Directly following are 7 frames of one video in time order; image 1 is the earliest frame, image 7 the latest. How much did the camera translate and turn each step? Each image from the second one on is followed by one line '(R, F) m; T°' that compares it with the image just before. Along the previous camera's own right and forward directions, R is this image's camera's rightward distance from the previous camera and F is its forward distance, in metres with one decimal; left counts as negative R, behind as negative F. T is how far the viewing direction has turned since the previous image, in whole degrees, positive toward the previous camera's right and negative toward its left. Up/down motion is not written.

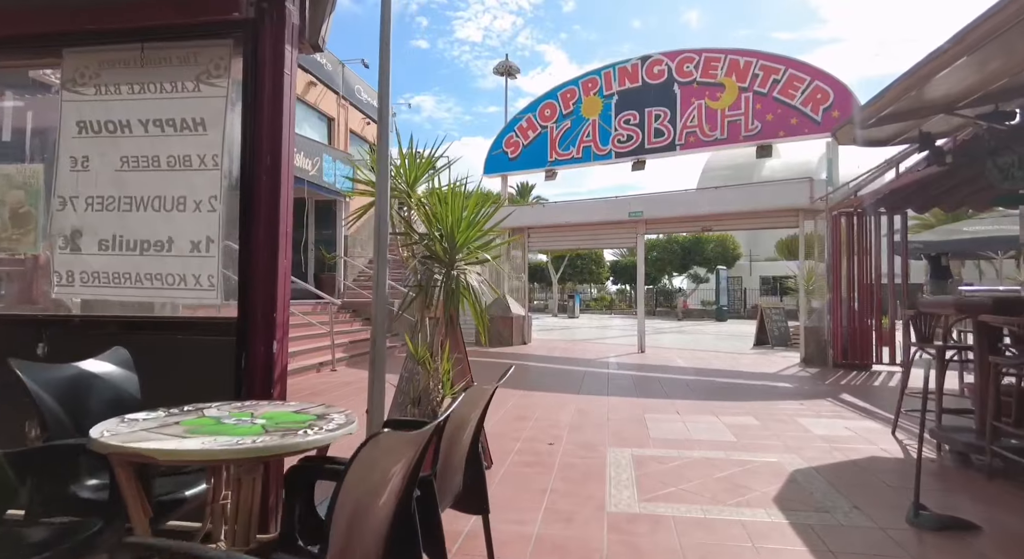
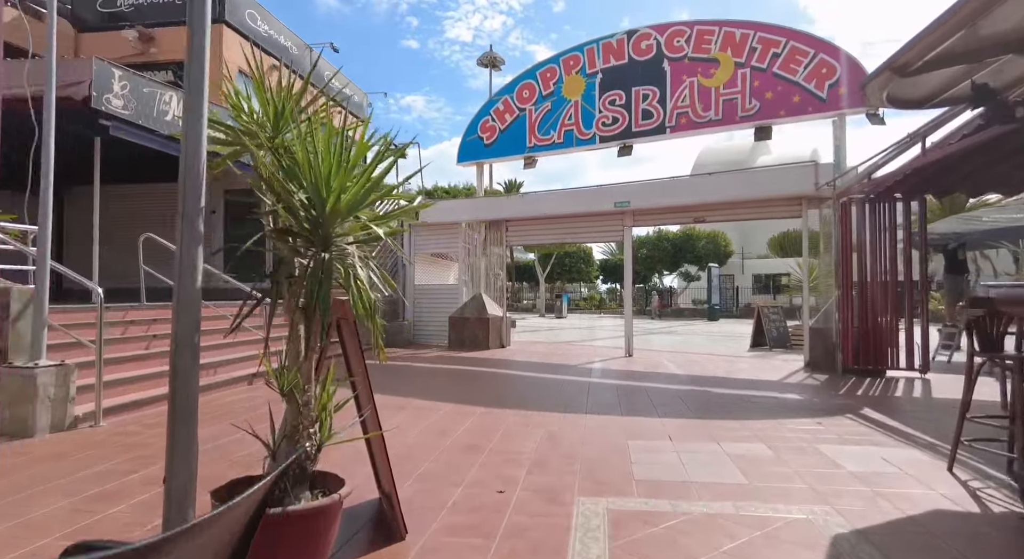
(+0.4, +1.1) m; +1°
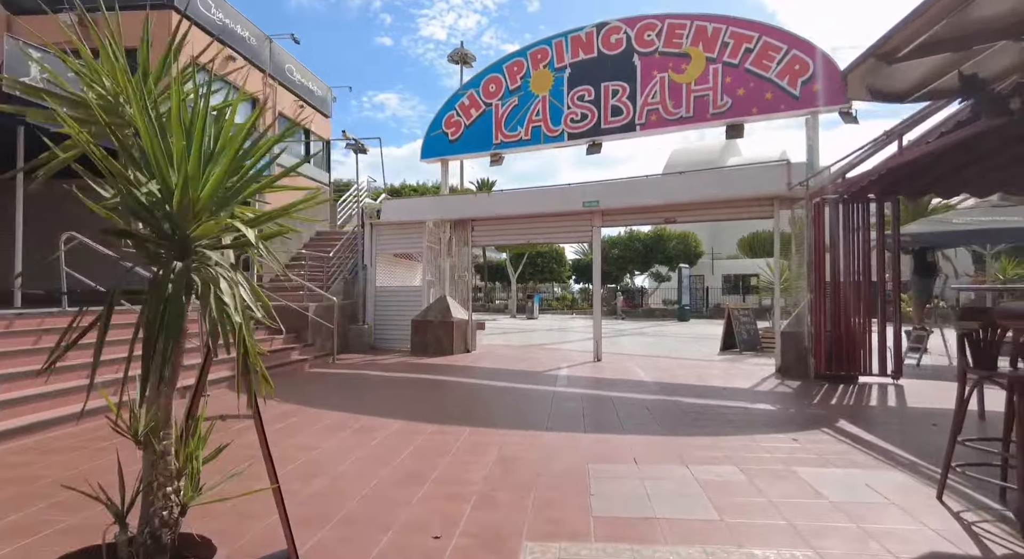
(+0.2, +0.5) m; +3°
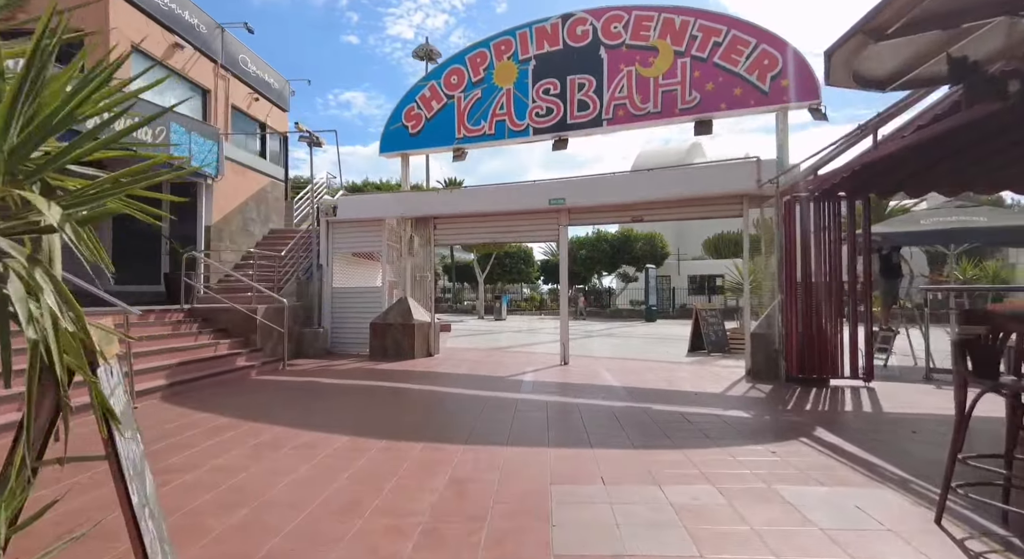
(+0.1, +0.5) m; +4°
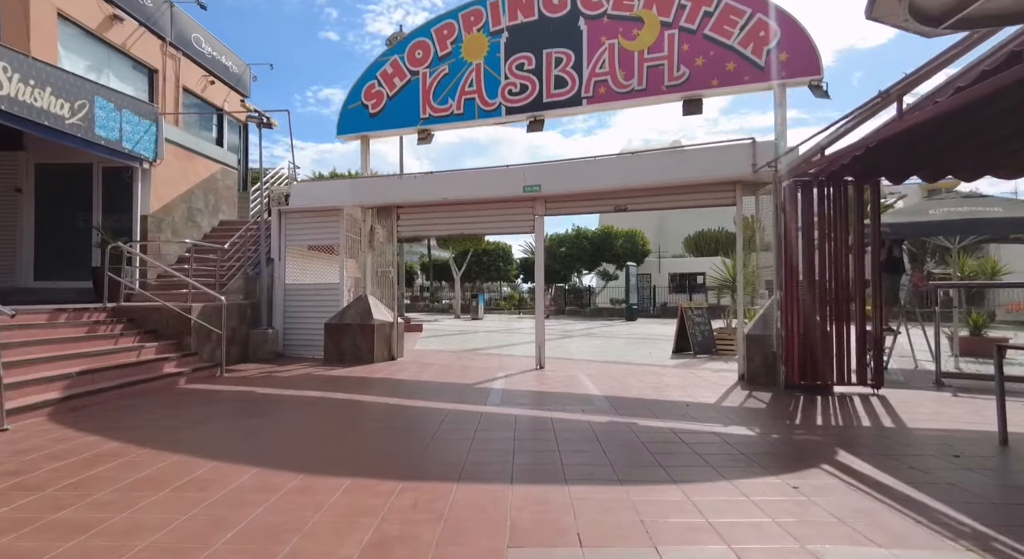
(+0.2, +1.0) m; +2°
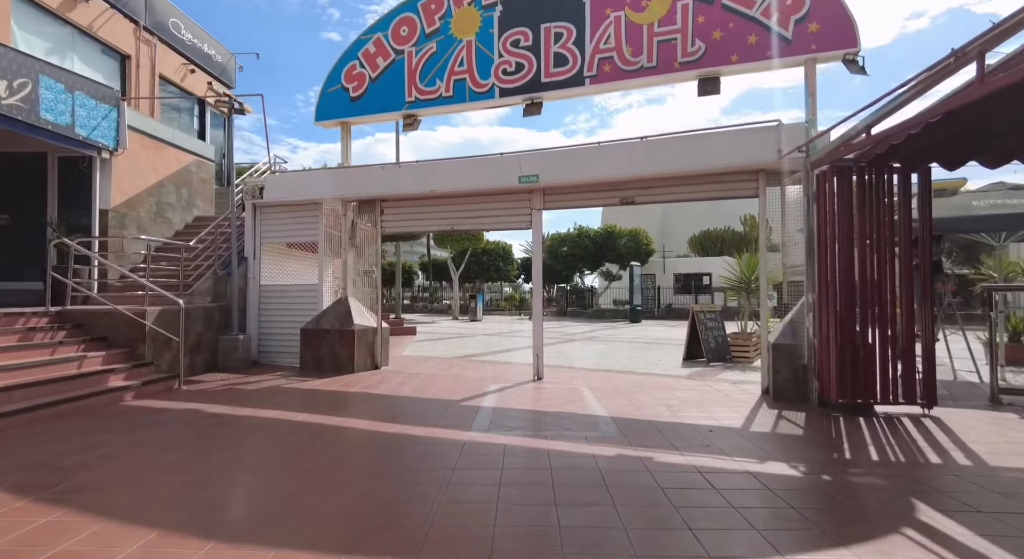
(+0.1, +0.9) m; 0°
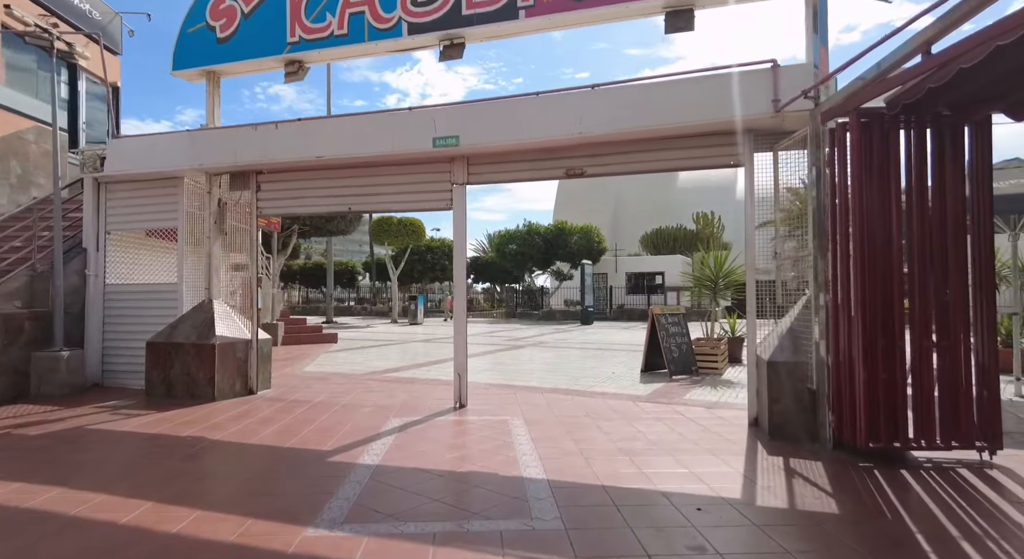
(+0.5, +1.9) m; +5°
